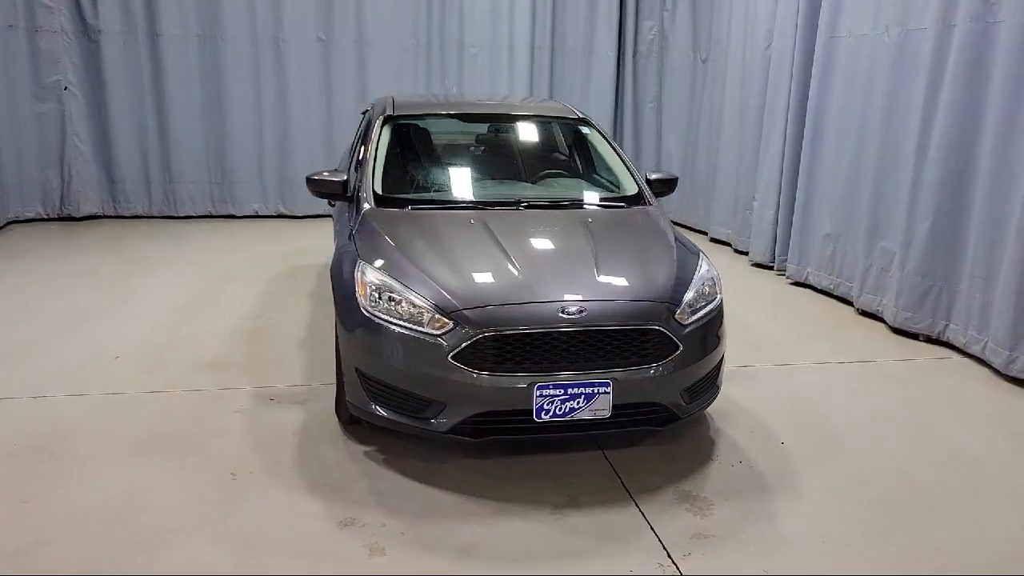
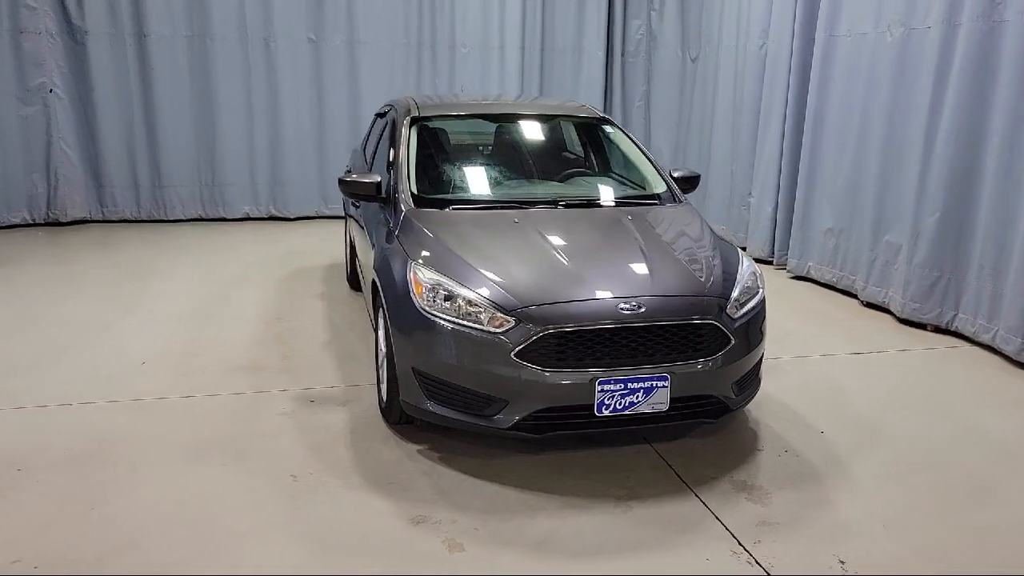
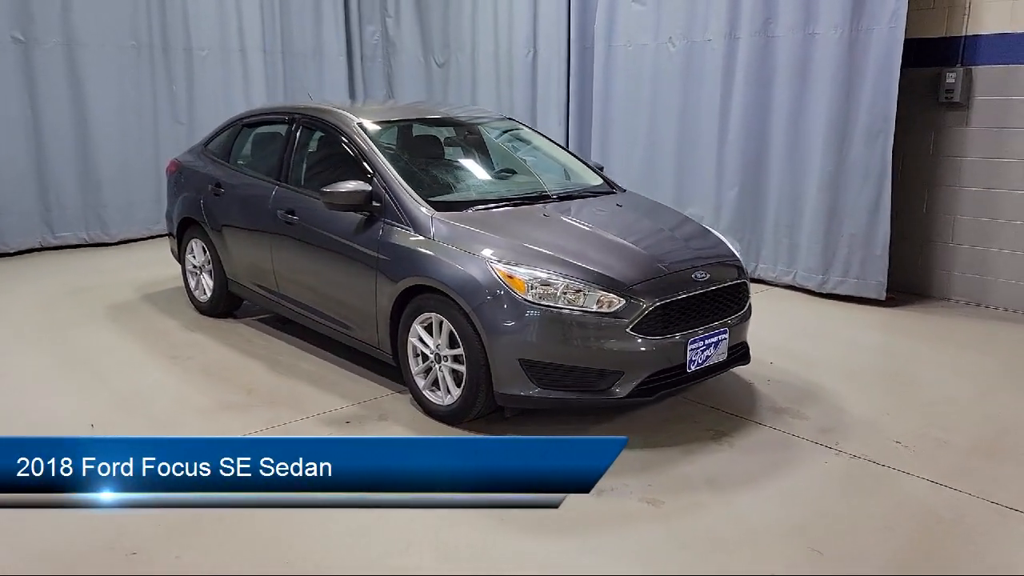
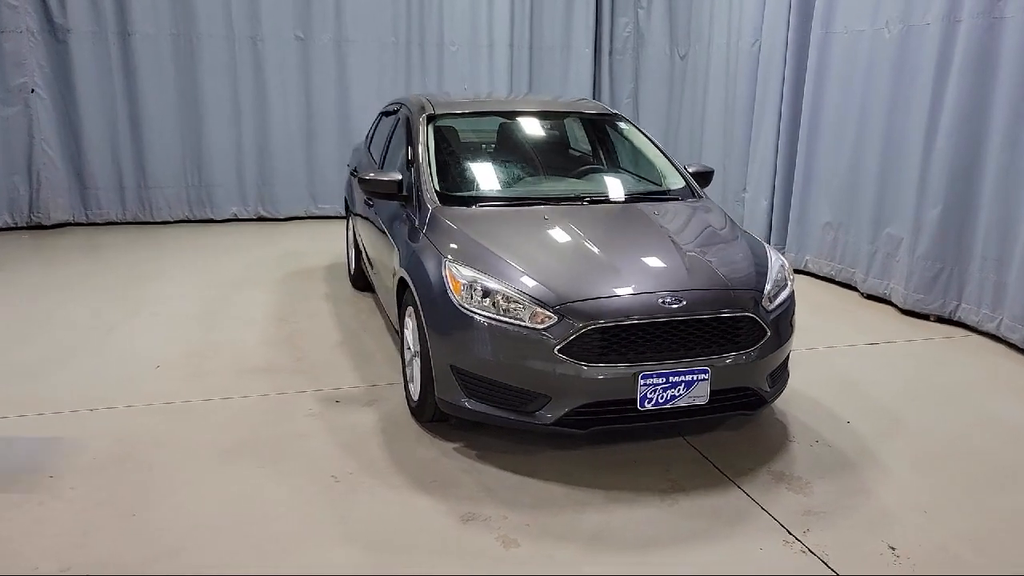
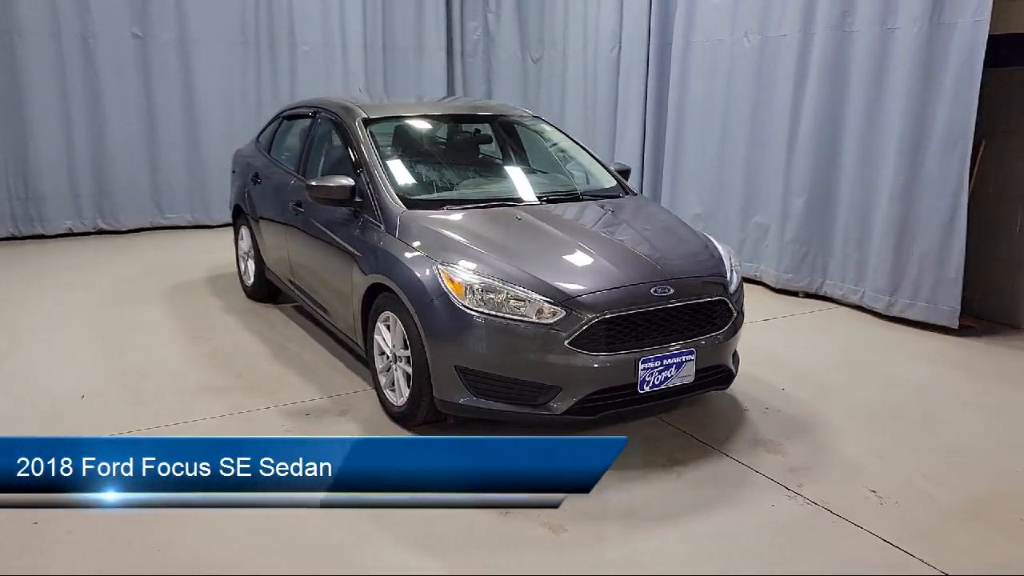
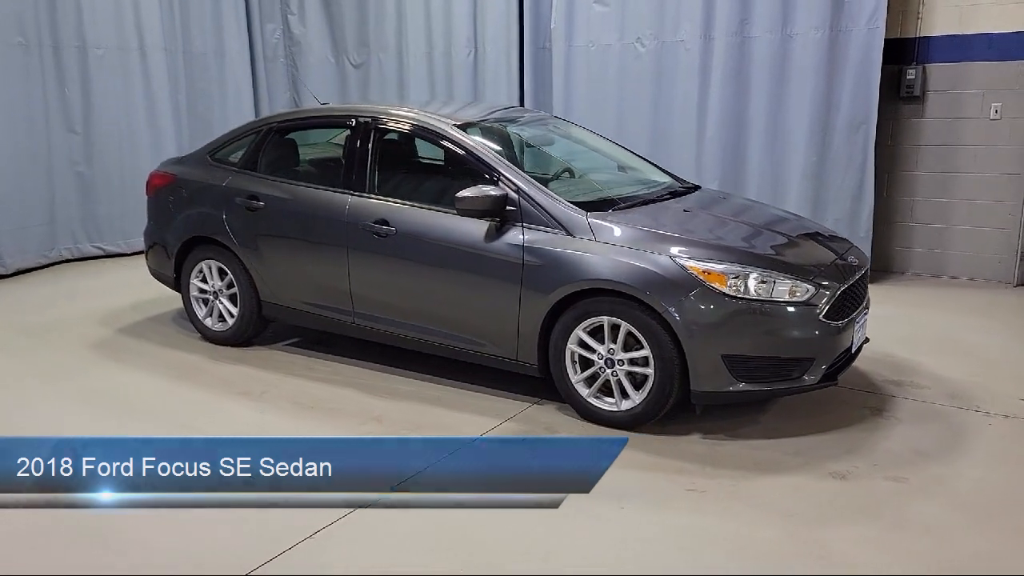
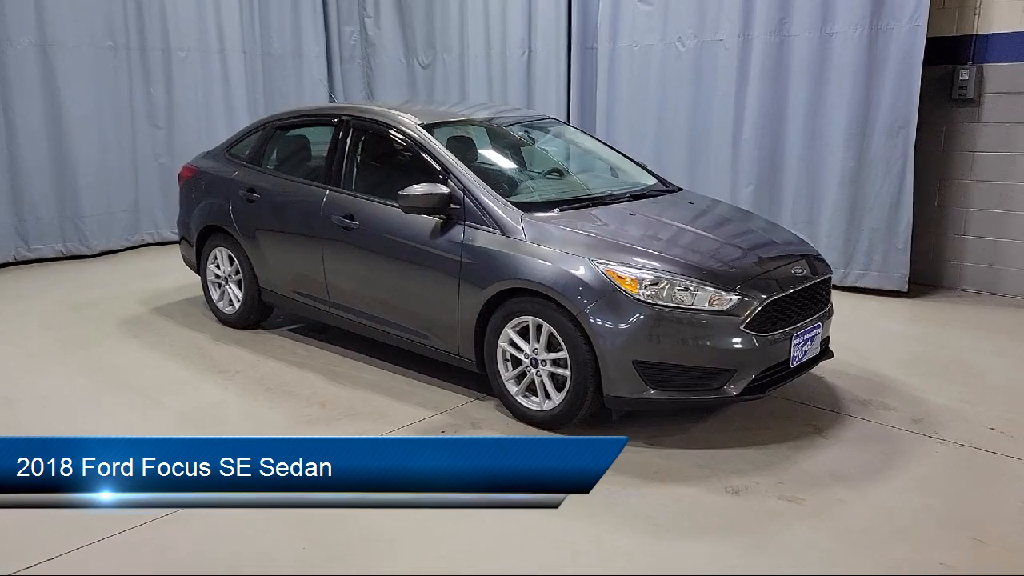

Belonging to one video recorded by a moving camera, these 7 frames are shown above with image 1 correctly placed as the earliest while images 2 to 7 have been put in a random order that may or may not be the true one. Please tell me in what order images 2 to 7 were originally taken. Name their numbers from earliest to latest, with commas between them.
2, 4, 5, 3, 7, 6
